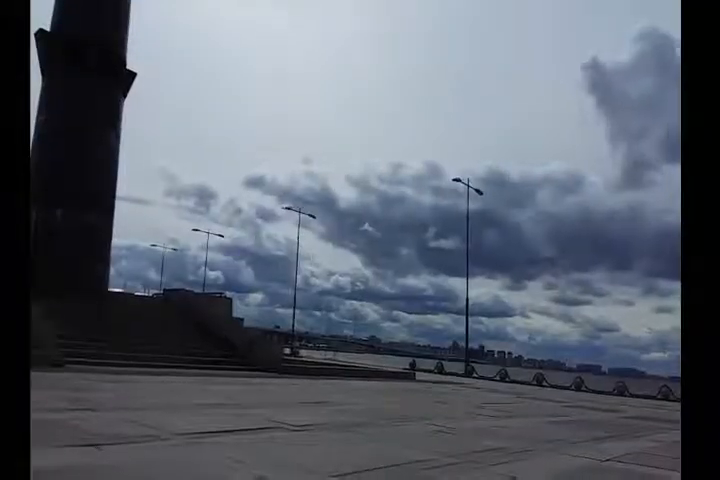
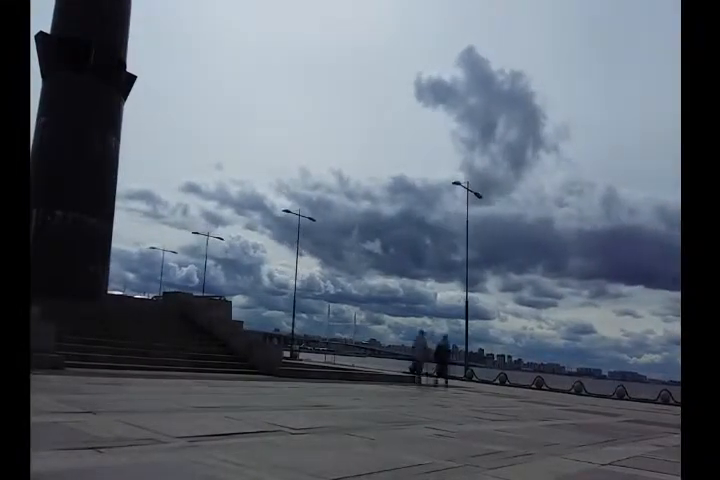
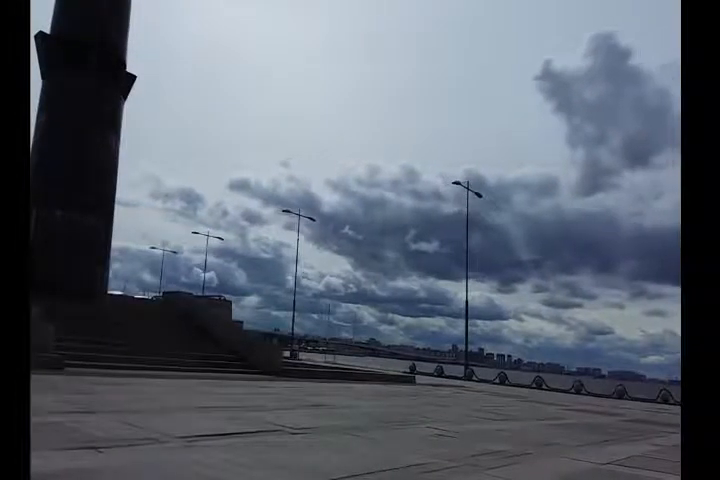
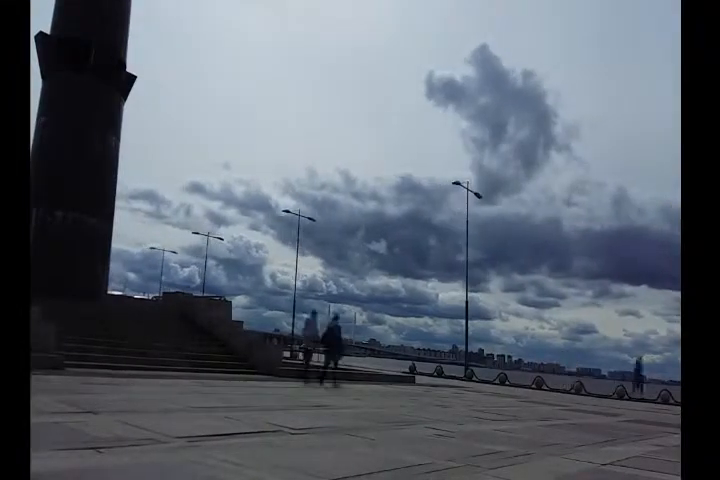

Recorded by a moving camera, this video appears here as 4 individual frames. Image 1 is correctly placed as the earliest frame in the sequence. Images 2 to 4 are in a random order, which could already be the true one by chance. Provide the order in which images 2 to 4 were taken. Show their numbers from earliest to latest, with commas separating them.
3, 4, 2
